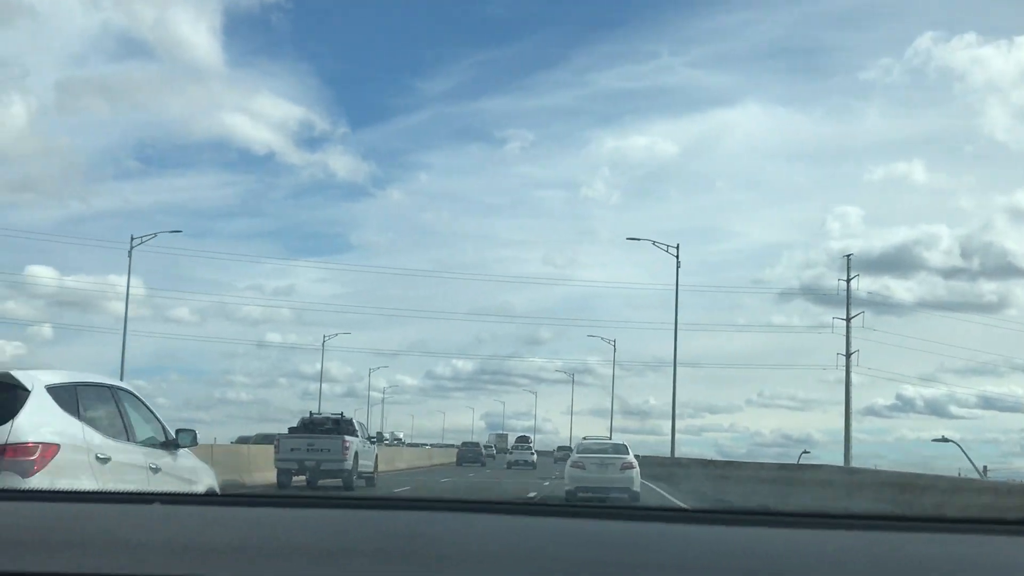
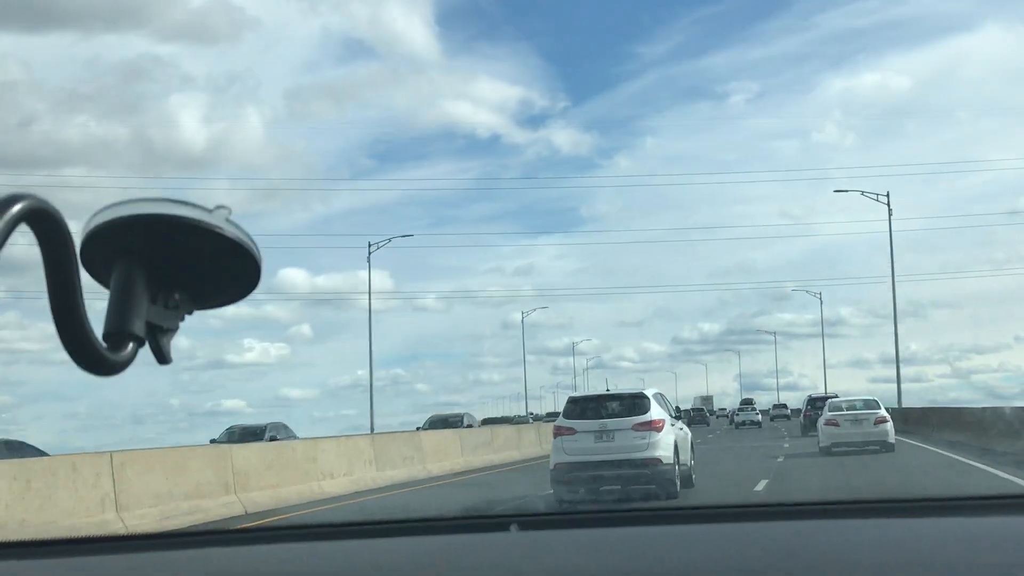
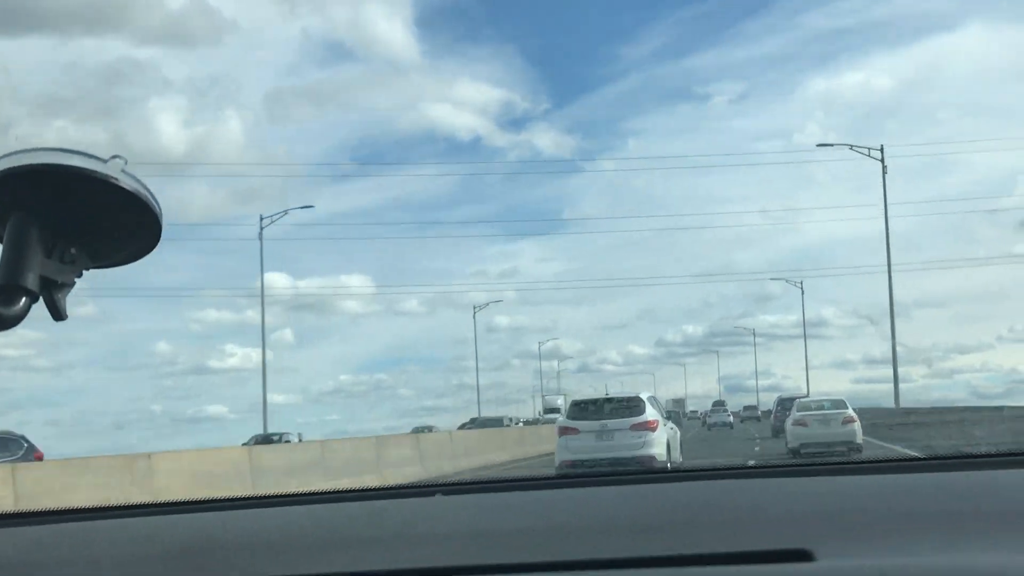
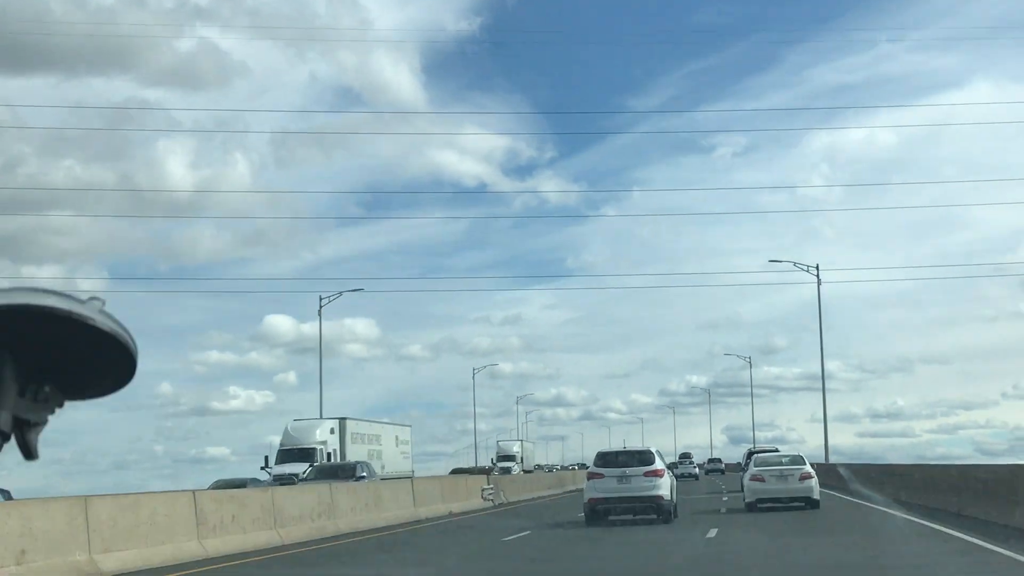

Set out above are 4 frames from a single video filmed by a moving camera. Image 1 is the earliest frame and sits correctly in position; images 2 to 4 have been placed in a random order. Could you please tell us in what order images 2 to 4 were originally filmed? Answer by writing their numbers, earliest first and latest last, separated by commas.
2, 3, 4
